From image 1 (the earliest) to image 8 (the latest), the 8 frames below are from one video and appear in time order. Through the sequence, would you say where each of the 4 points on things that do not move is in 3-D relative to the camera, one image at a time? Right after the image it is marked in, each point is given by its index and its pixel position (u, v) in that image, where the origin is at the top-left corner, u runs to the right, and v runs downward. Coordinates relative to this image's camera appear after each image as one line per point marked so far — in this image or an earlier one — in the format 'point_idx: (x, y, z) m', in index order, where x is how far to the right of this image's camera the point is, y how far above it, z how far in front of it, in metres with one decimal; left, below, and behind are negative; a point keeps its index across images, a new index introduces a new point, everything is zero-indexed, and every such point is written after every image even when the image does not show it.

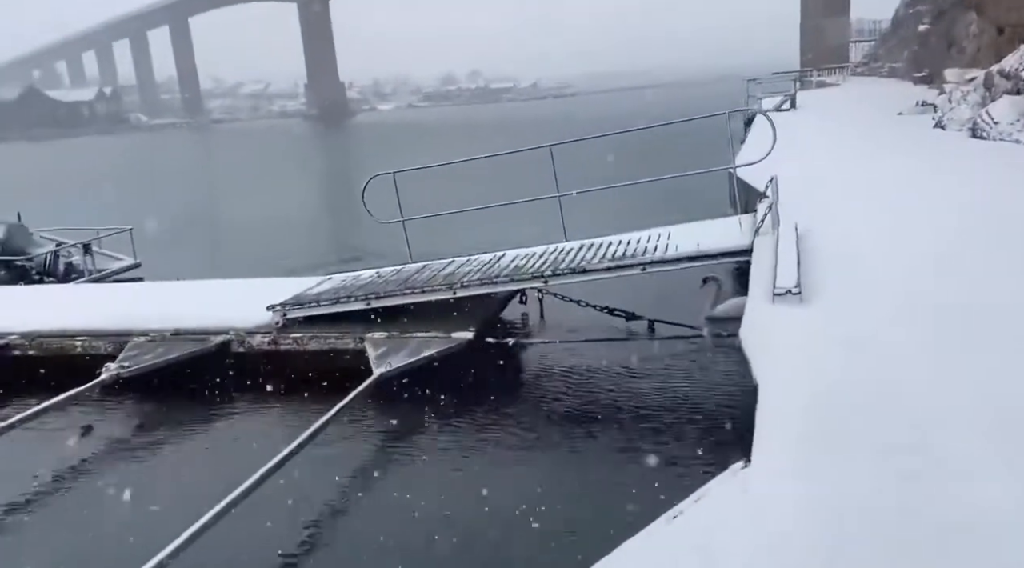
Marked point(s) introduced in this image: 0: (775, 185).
0: (+1.7, +0.6, +6.5) m
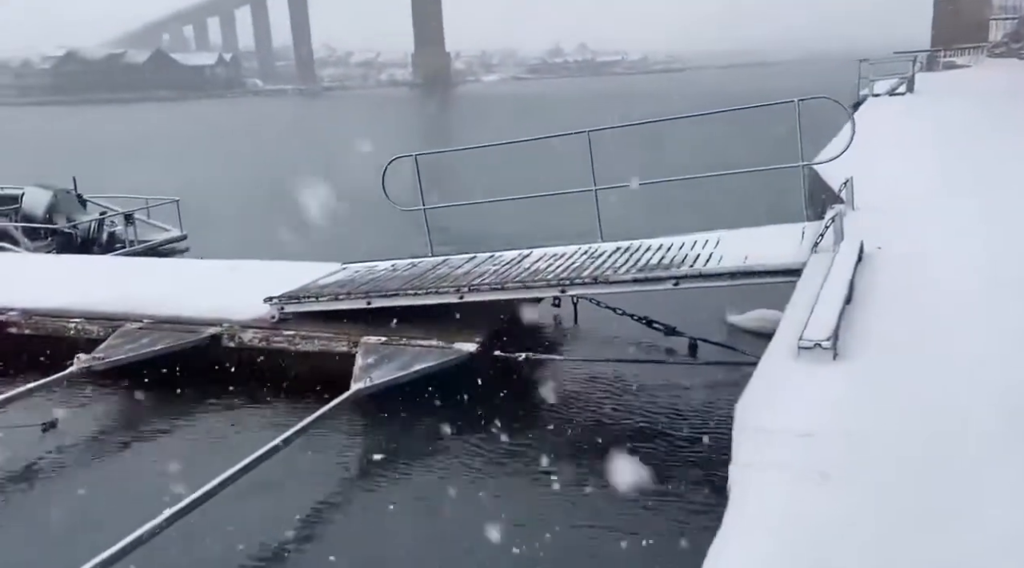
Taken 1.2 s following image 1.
0: (+1.9, +0.5, +5.5) m
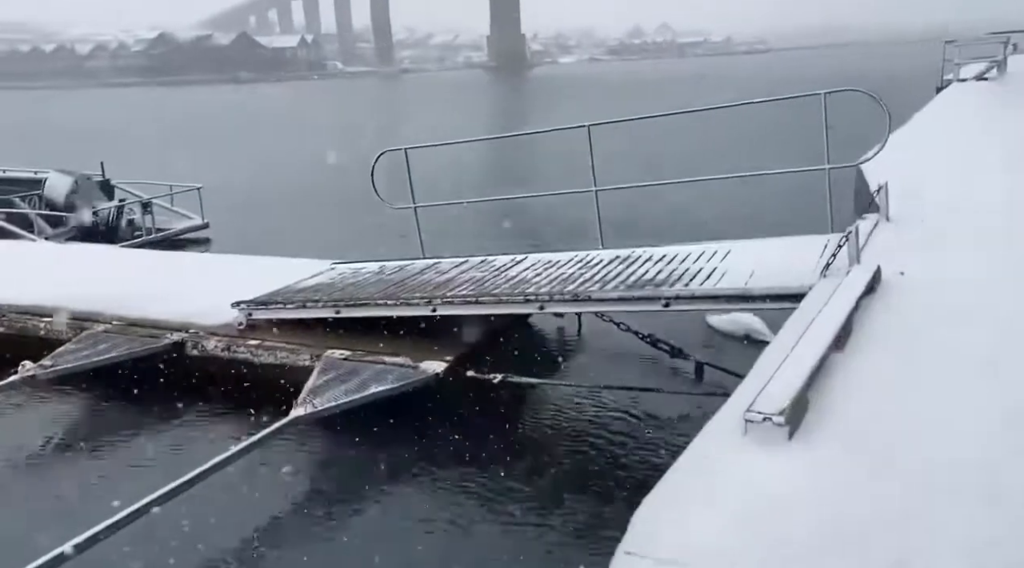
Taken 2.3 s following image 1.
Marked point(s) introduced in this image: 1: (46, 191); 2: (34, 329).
0: (+1.8, +0.4, +4.7) m
1: (-4.6, +0.9, +9.8) m
2: (-2.9, -0.3, +6.0) m
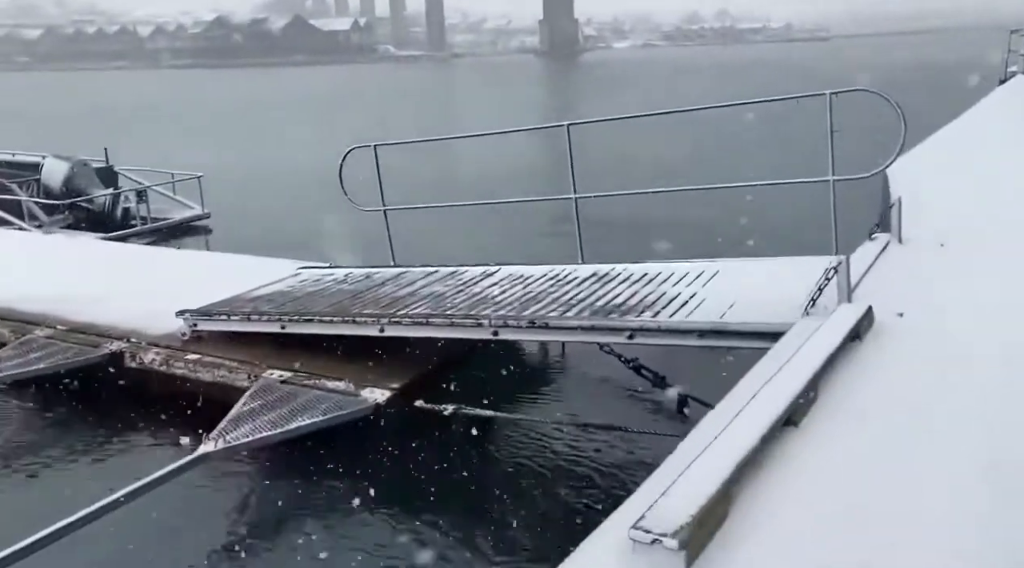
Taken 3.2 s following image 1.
0: (+1.6, +0.3, +4.0) m
1: (-4.5, +1.0, +9.4) m
2: (-3.0, -0.3, +5.6) m
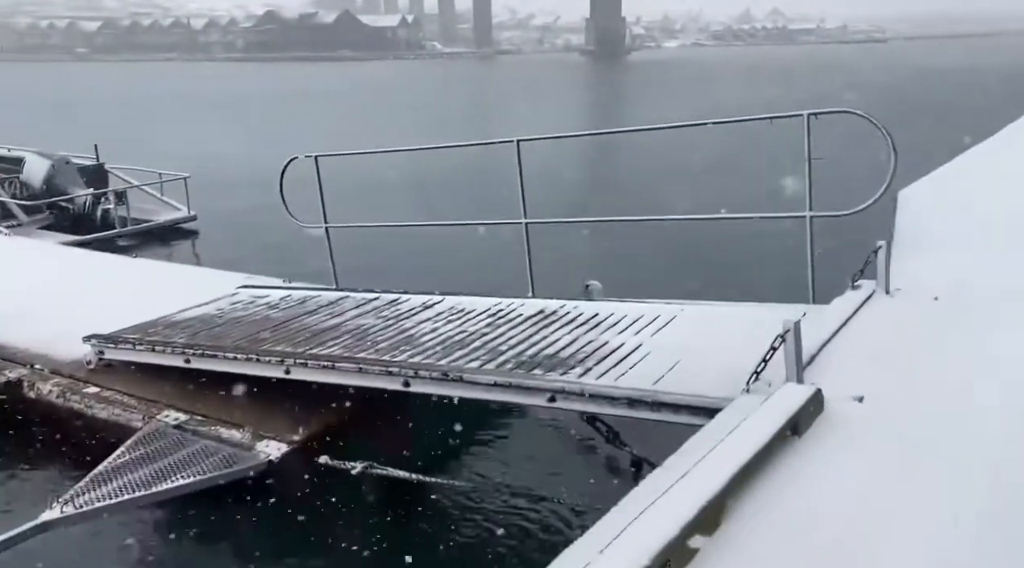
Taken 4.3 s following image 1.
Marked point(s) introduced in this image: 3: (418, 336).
0: (+1.3, +0.1, +3.3) m
1: (-4.5, +1.0, +9.1) m
2: (-3.2, -0.3, +5.1) m
3: (-0.4, -0.2, +3.9) m
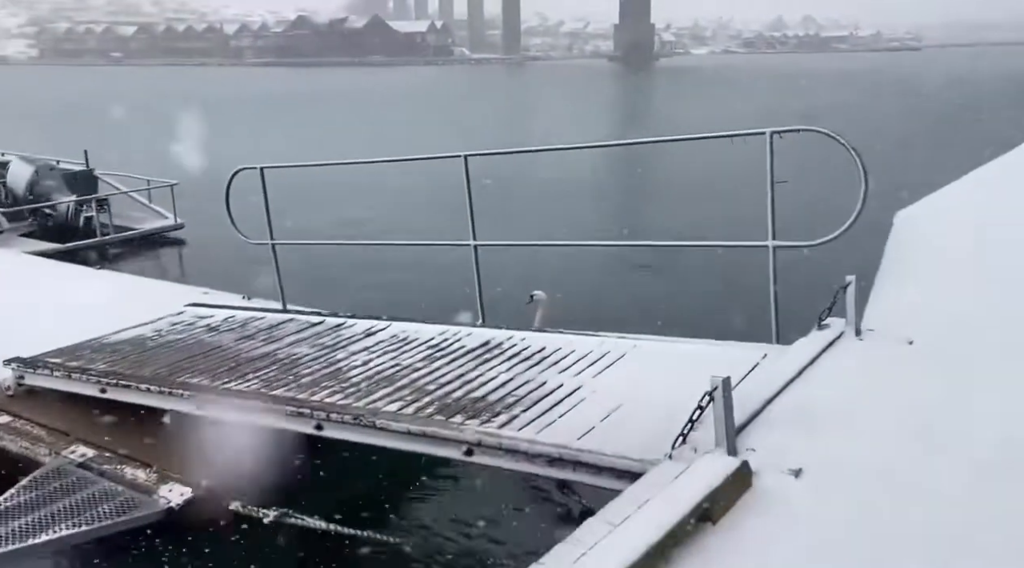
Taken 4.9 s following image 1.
0: (+1.0, 0.0, +2.9) m
1: (-4.5, +0.9, +8.8) m
2: (-3.4, -0.4, +4.9) m
3: (-0.6, -0.3, +3.5) m
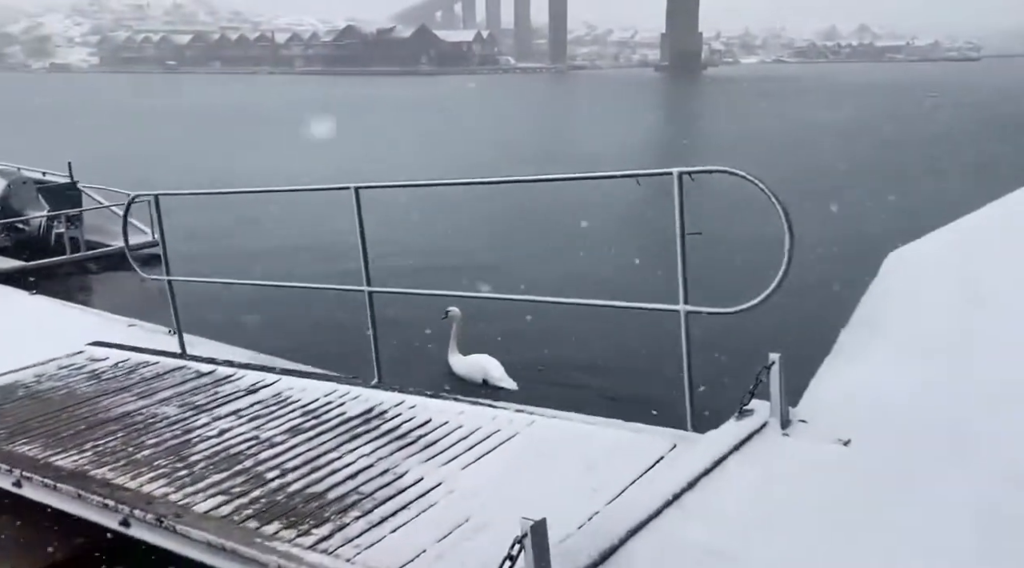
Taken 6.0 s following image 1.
0: (+0.6, -0.2, +2.3) m
1: (-4.6, +0.8, +8.5) m
2: (-3.7, -0.5, +4.5) m
3: (-0.9, -0.5, +3.0) m
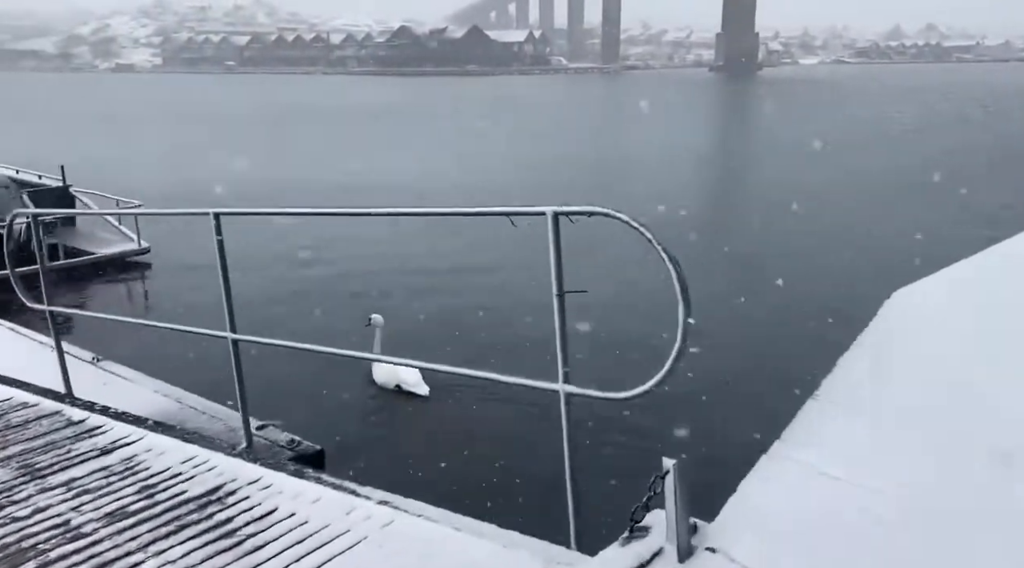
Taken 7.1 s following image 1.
0: (+0.3, -0.3, +1.6) m
1: (-4.5, +0.7, +8.1) m
2: (-3.9, -0.6, +4.1) m
3: (-1.3, -0.6, +2.4) m
